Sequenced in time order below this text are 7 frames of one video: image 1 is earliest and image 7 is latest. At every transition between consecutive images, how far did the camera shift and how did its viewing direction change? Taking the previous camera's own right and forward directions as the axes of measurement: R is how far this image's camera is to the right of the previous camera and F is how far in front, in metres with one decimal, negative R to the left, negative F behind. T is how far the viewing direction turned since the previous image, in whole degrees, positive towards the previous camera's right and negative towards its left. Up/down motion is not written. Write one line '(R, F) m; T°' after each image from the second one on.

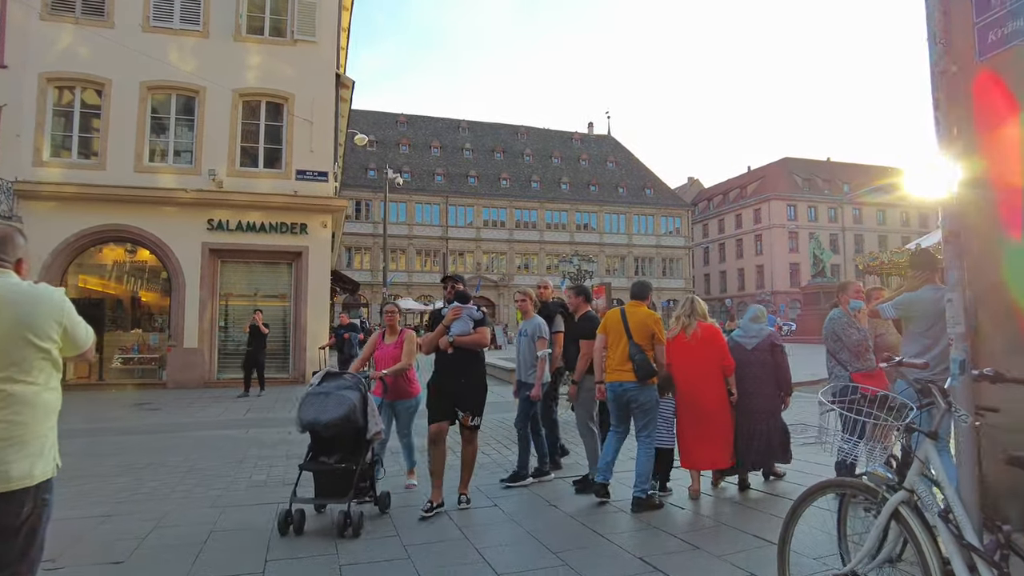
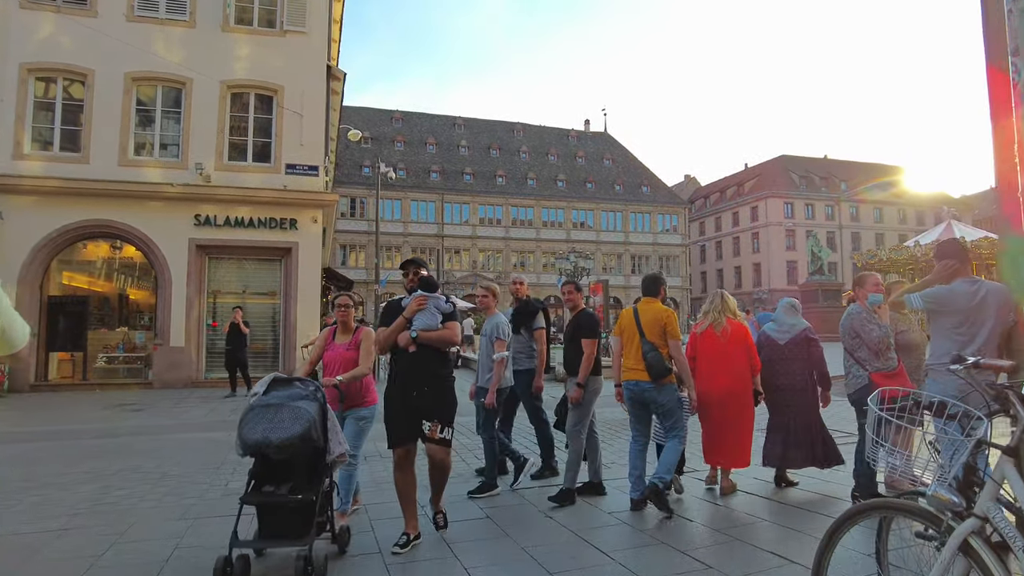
(0.0, +0.4) m; 0°
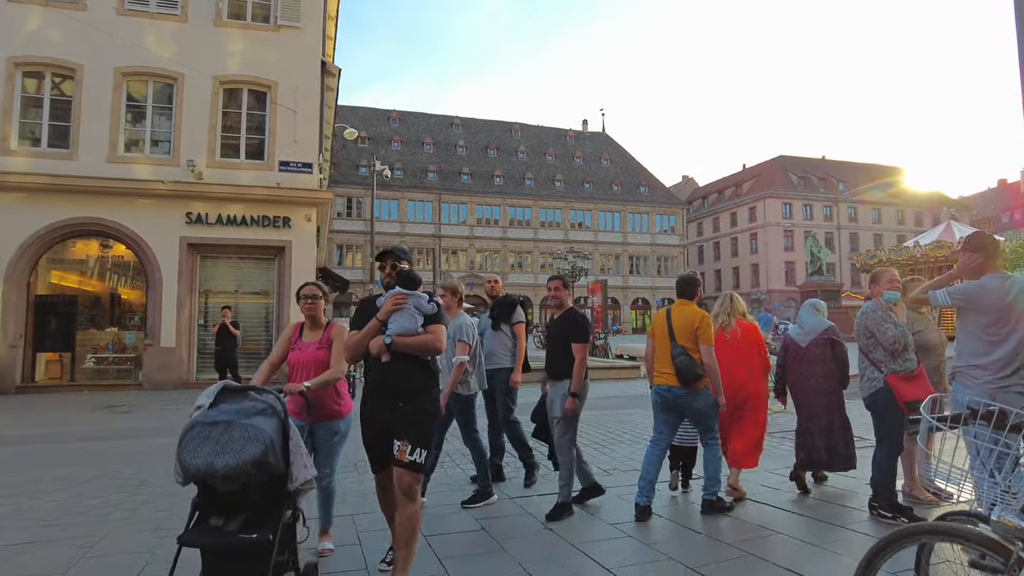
(0.0, +0.3) m; 0°
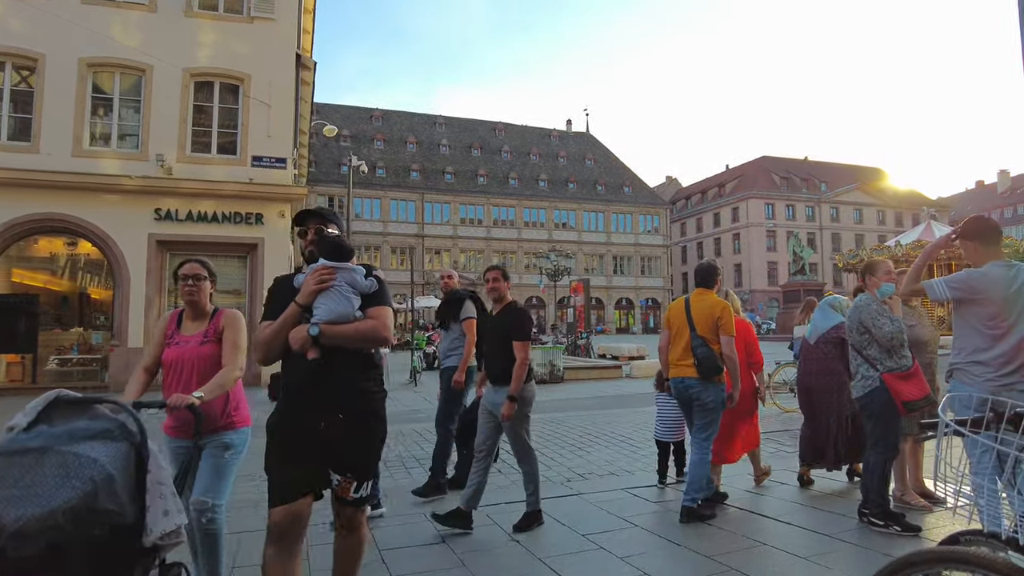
(+0.1, +0.3) m; +1°
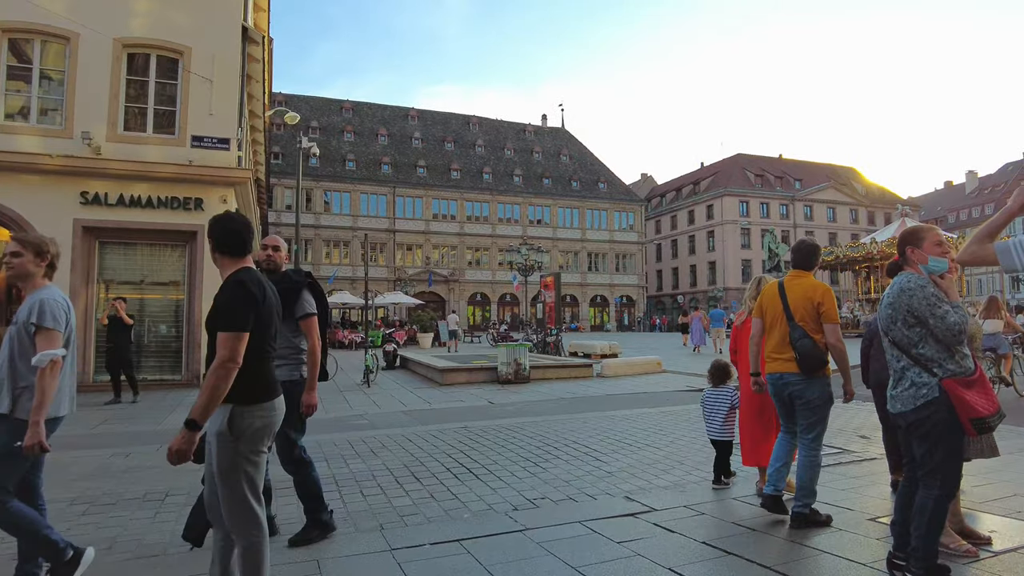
(+0.3, +1.1) m; +2°
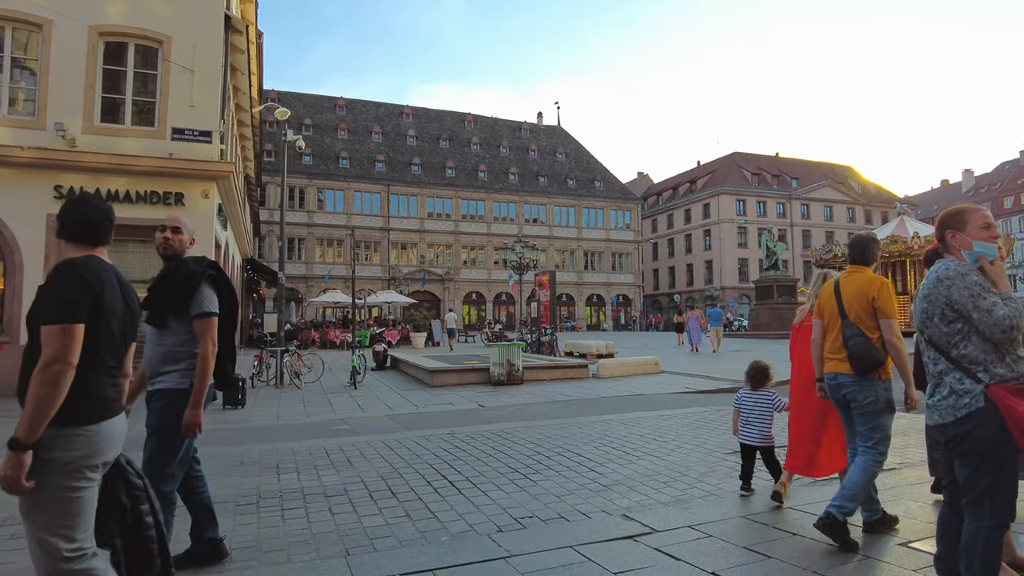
(+0.1, +0.5) m; 0°
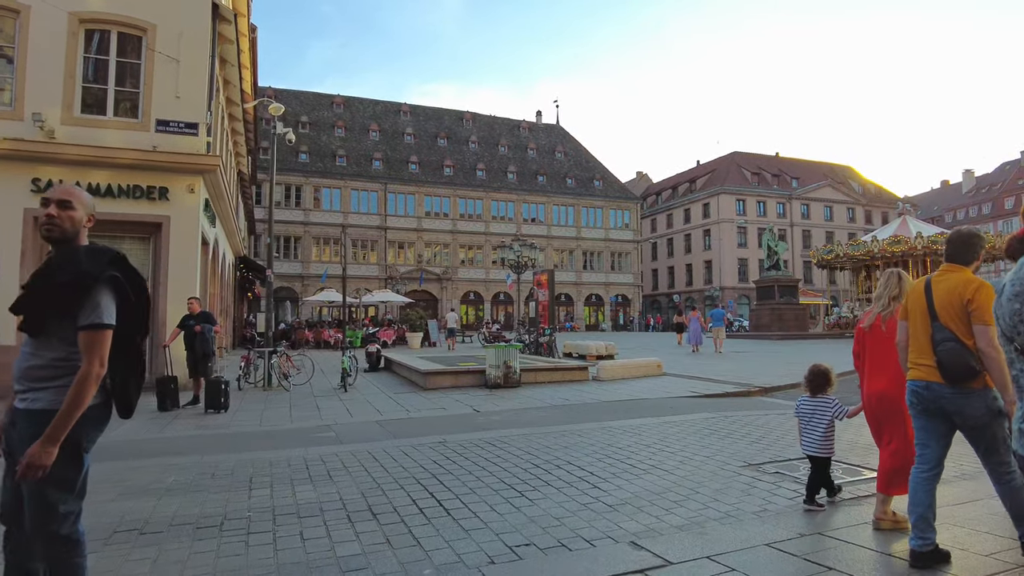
(0.0, +0.5) m; 0°
